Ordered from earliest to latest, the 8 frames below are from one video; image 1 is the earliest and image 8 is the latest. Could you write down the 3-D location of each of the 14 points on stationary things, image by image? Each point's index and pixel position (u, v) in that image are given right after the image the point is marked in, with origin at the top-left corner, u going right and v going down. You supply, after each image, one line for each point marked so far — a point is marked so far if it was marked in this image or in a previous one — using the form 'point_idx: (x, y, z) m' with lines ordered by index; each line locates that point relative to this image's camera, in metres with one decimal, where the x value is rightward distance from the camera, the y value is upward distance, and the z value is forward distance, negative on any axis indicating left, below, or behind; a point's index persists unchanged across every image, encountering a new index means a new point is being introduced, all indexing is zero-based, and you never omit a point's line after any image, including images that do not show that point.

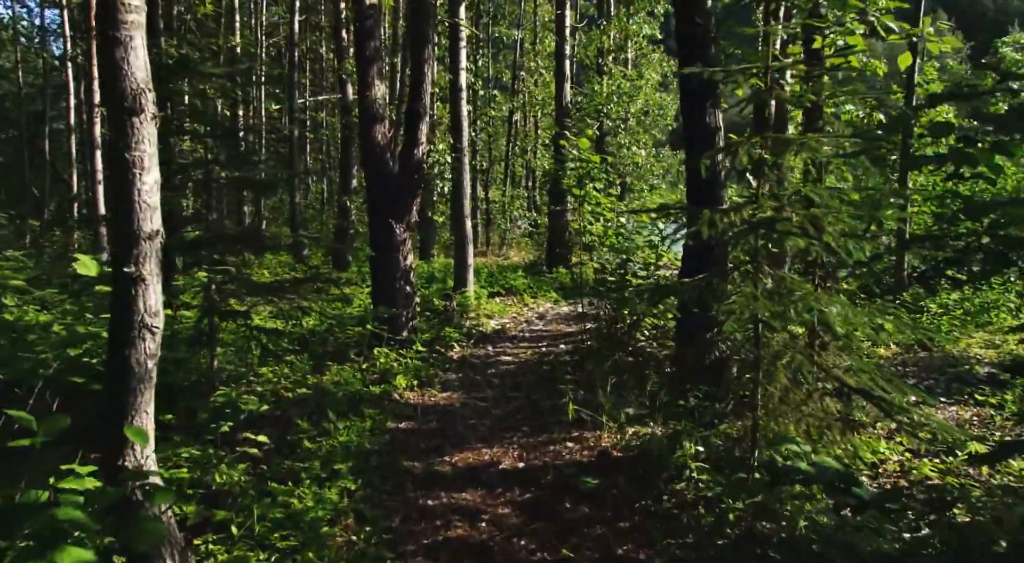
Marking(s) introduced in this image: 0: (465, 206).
0: (-0.7, +1.2, +15.5) m
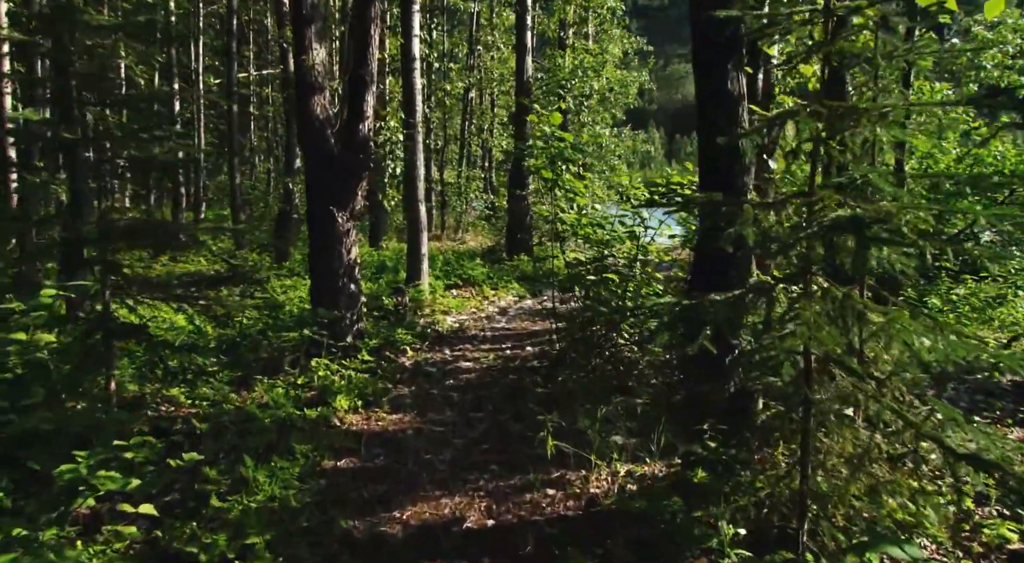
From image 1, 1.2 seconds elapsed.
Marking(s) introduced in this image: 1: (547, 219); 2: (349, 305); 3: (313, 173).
0: (-1.3, +1.3, +14.0) m
1: (+0.4, +0.7, +10.8) m
2: (-1.7, -0.3, +10.0) m
3: (-2.0, +1.1, +9.8) m
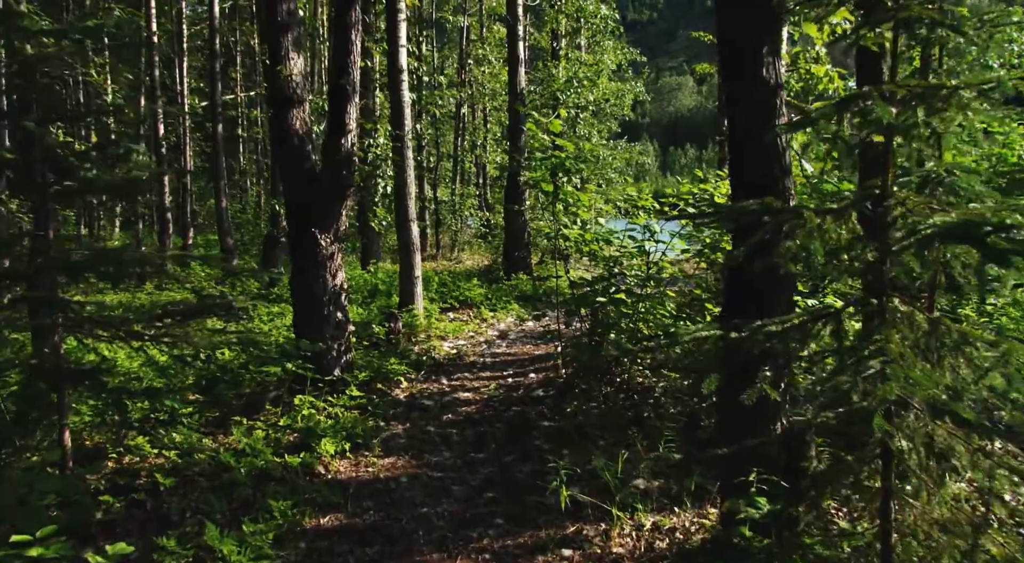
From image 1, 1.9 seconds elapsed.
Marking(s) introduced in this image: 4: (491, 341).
0: (-1.4, +1.0, +13.2) m
1: (+0.4, +0.5, +10.0) m
2: (-1.7, -0.5, +9.2) m
3: (-2.0, +0.8, +9.0) m
4: (-0.3, -0.8, +12.8) m
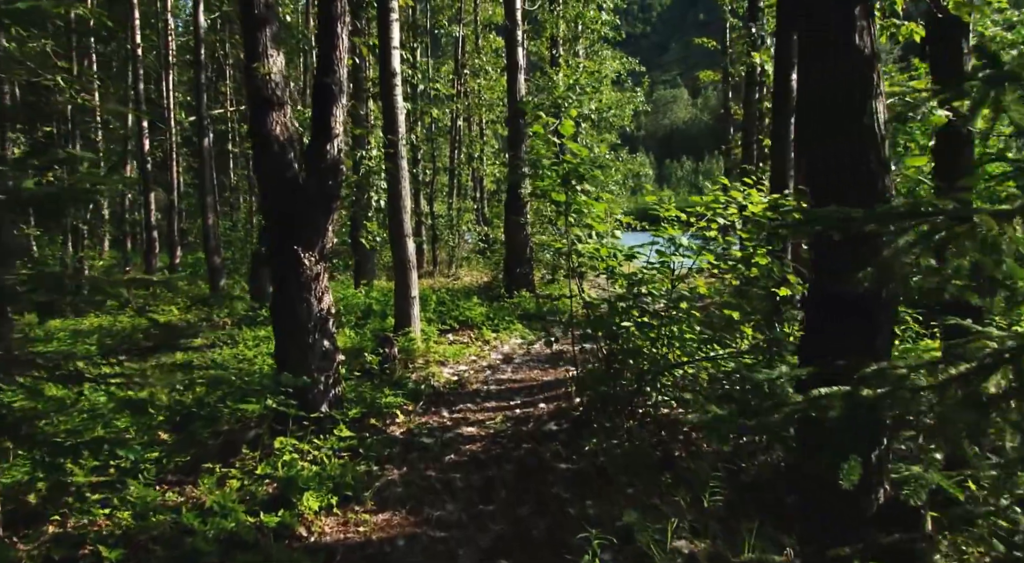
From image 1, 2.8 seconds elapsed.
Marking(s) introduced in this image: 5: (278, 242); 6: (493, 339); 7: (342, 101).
0: (-1.3, +0.7, +12.2) m
1: (+0.4, +0.3, +9.0) m
2: (-1.6, -0.7, +8.1) m
3: (-2.0, +0.6, +8.0) m
4: (-0.2, -1.0, +11.8) m
5: (-1.9, +0.3, +8.0) m
6: (-0.3, -0.8, +13.6) m
7: (-1.4, +1.5, +8.2) m
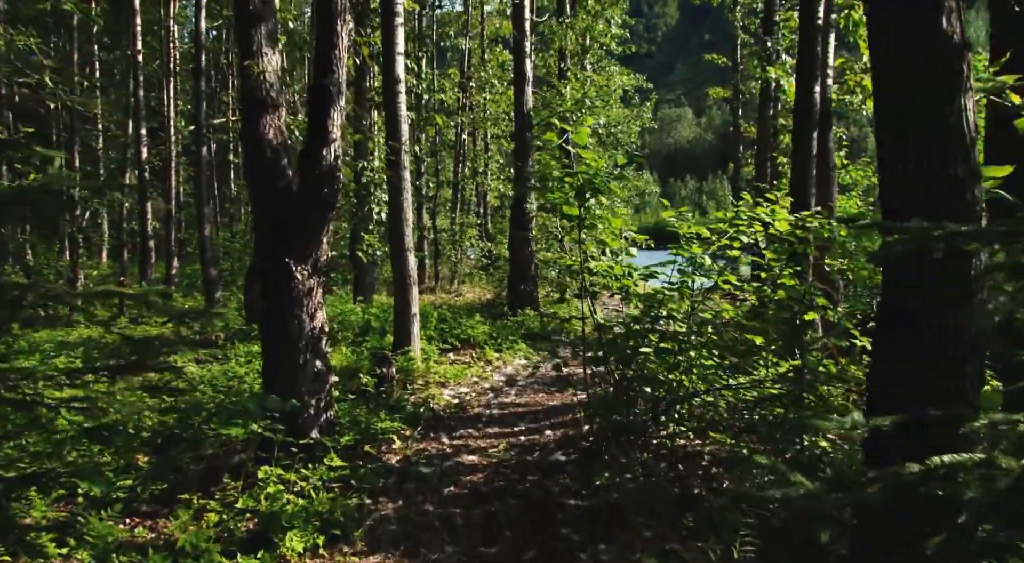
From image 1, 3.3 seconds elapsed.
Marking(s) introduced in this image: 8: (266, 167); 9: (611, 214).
0: (-1.3, +0.5, +11.6) m
1: (+0.5, +0.1, +8.4) m
2: (-1.5, -0.8, +7.6) m
3: (-1.9, +0.5, +7.5) m
4: (-0.2, -1.2, +11.2) m
5: (-1.9, +0.2, +7.5) m
6: (-0.2, -1.0, +13.0) m
7: (-1.4, +1.4, +7.6) m
8: (-1.9, +0.9, +7.5) m
9: (+0.8, +0.6, +8.3) m
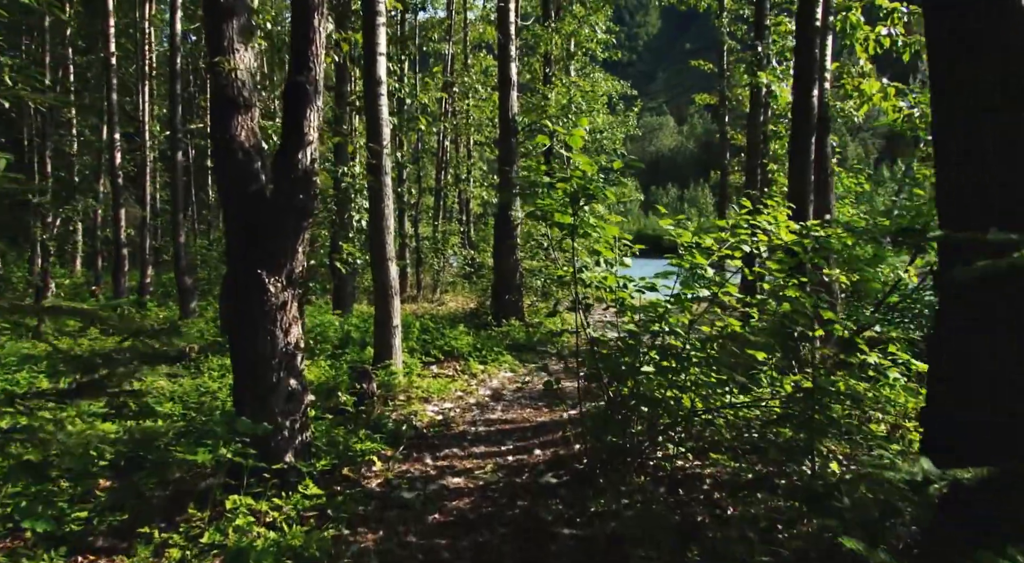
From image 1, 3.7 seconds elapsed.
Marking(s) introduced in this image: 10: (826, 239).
0: (-1.4, +0.4, +11.1) m
1: (+0.4, 0.0, +8.0) m
2: (-1.6, -0.9, +7.1) m
3: (-2.0, +0.4, +7.0) m
4: (-0.3, -1.3, +10.7) m
5: (-1.9, +0.1, +7.0) m
6: (-0.4, -1.2, +12.5) m
7: (-1.4, +1.3, +7.2) m
8: (-2.0, +0.8, +7.0) m
9: (+0.7, +0.5, +7.9) m
10: (+2.3, +0.3, +7.1) m
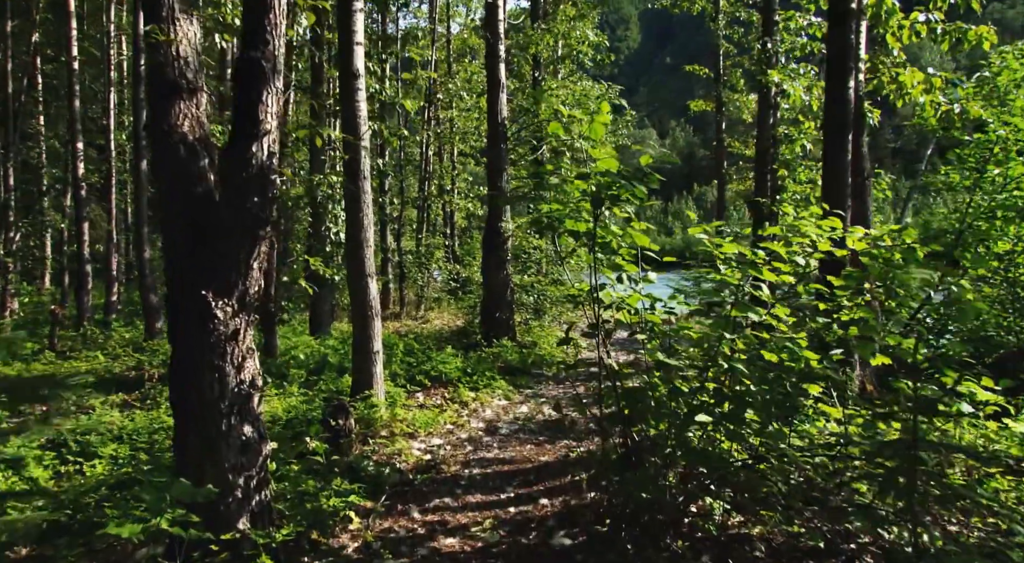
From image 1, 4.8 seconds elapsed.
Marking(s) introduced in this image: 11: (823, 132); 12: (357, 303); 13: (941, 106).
0: (-1.5, +0.2, +9.8) m
1: (+0.4, -0.1, +6.7) m
2: (-1.6, -1.1, +5.7) m
3: (-2.0, +0.3, +5.7) m
4: (-0.3, -1.5, +9.4) m
5: (-1.9, 0.0, +5.6) m
6: (-0.5, -1.4, +11.2) m
7: (-1.4, +1.2, +5.9) m
8: (-2.0, +0.7, +5.7) m
9: (+0.8, +0.3, +6.6) m
10: (+2.3, +0.2, +5.8) m
11: (+2.9, +1.4, +9.0) m
12: (-1.5, -0.2, +9.8) m
13: (+4.3, +1.8, +9.7) m
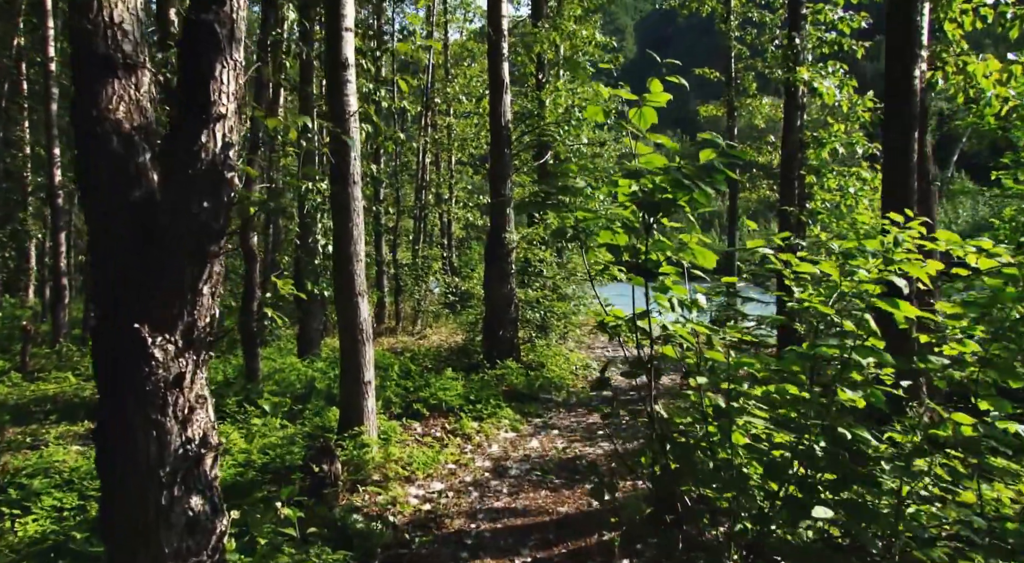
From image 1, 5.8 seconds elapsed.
0: (-1.4, 0.0, +8.6) m
1: (+0.5, -0.2, +5.4) m
2: (-1.5, -1.2, +4.5) m
3: (-1.8, +0.2, +4.4) m
4: (-0.2, -1.7, +8.2) m
5: (-1.8, -0.1, +4.4) m
6: (-0.4, -1.6, +10.0) m
7: (-1.3, +1.0, +4.6) m
8: (-1.8, +0.5, +4.5) m
9: (+0.9, +0.2, +5.4) m
10: (+2.4, +0.1, +4.6) m
11: (+3.0, +1.2, +7.8) m
12: (-1.4, -0.4, +8.5) m
13: (+4.4, +1.6, +8.5) m
